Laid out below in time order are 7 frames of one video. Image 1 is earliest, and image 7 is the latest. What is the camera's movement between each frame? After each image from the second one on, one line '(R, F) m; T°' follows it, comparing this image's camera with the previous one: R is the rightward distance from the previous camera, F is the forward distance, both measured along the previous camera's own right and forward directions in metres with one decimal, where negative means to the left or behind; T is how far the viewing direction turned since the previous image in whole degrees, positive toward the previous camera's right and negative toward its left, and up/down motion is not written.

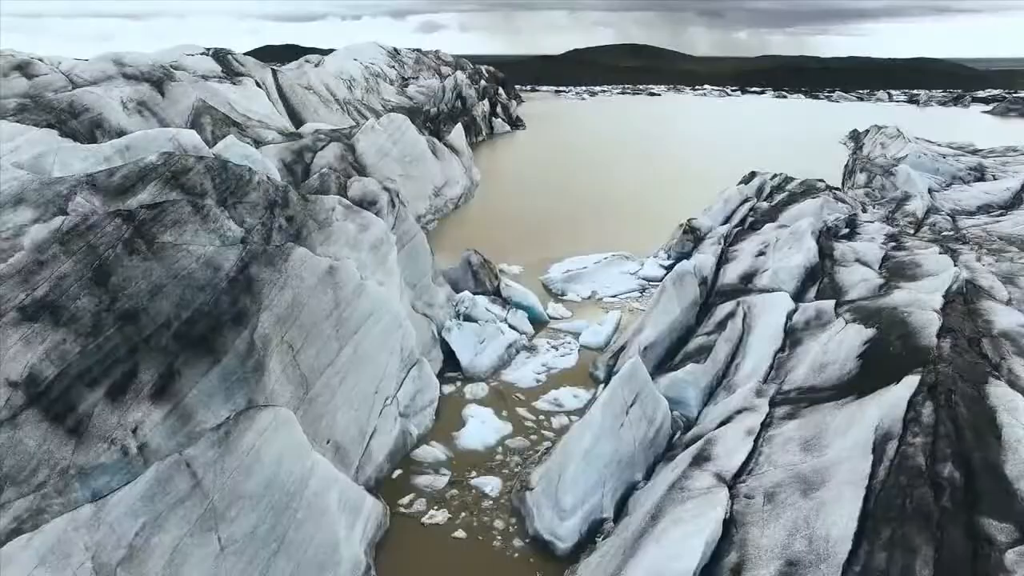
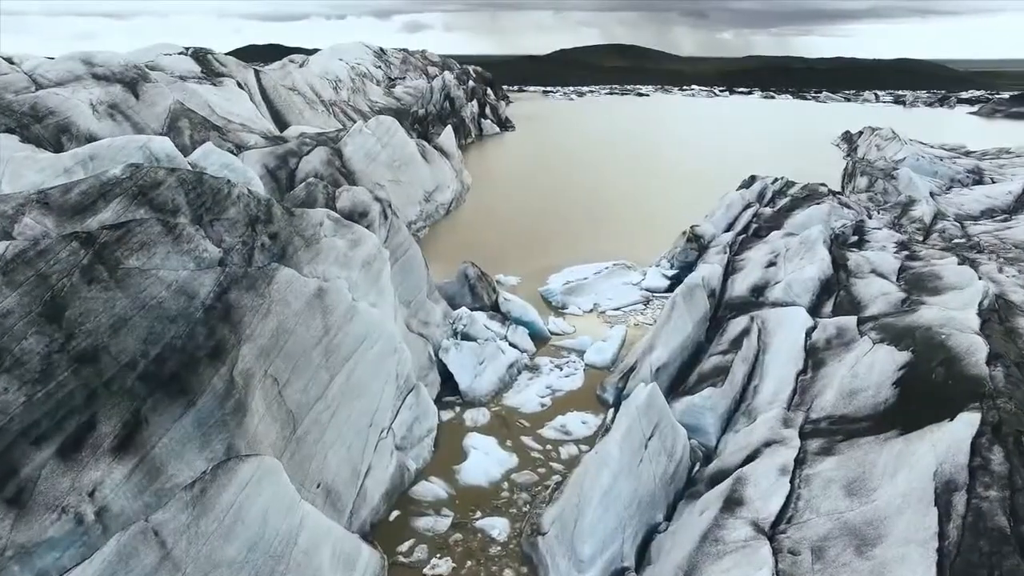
(-0.2, +0.7) m; +1°
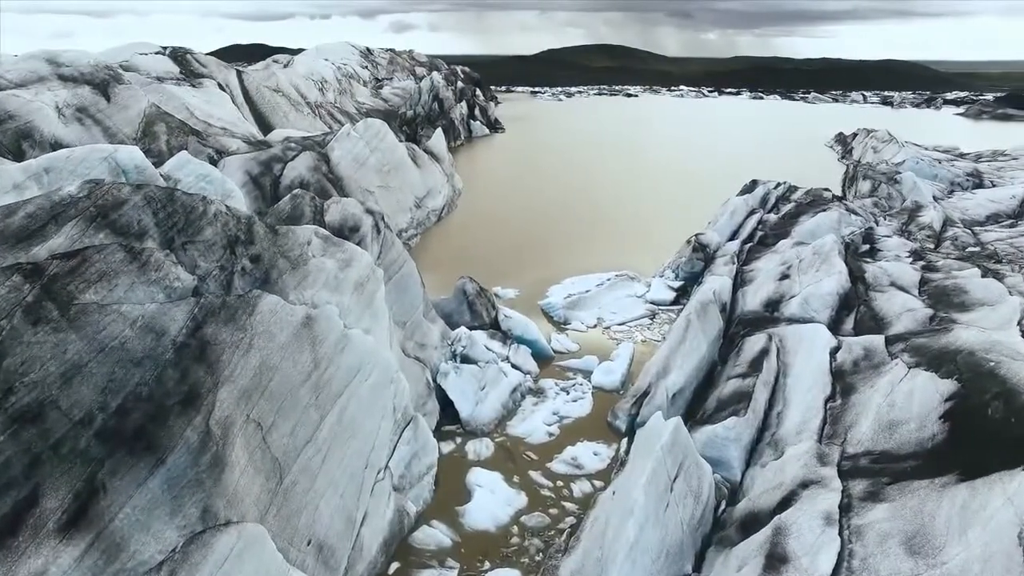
(-0.2, +0.7) m; +1°
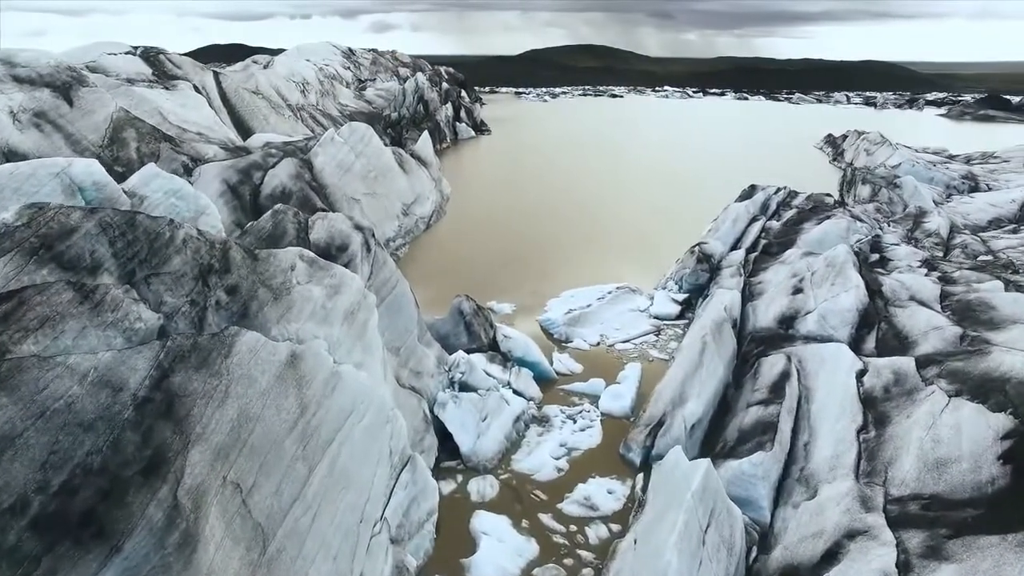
(-0.2, +0.7) m; +1°
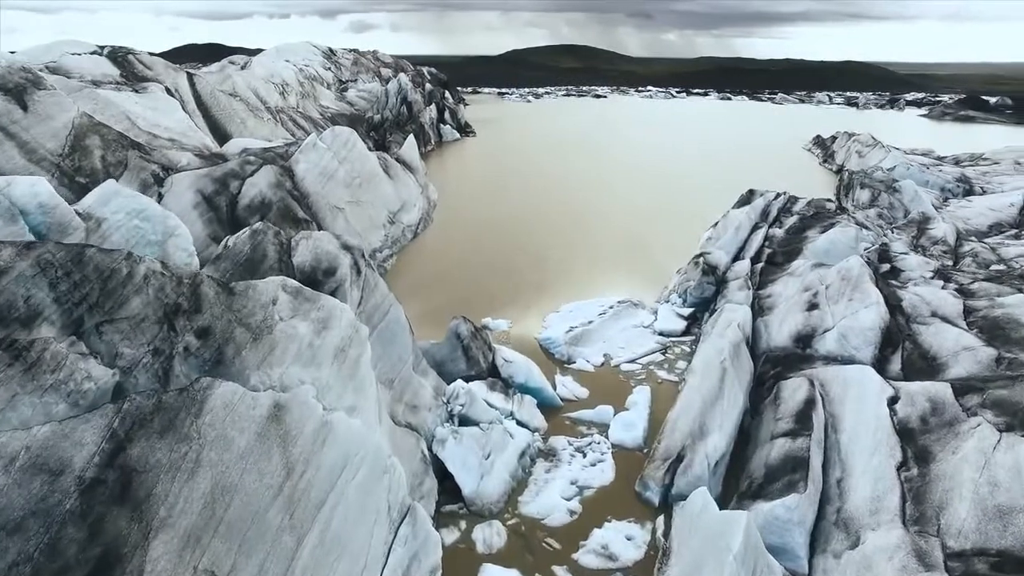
(-0.3, +0.7) m; +2°
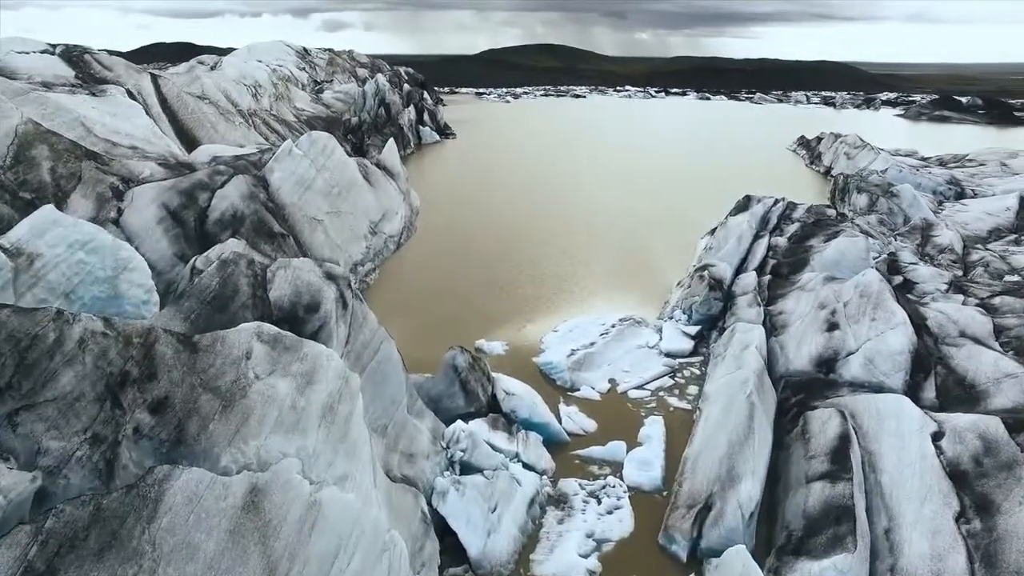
(-0.3, +0.8) m; +2°
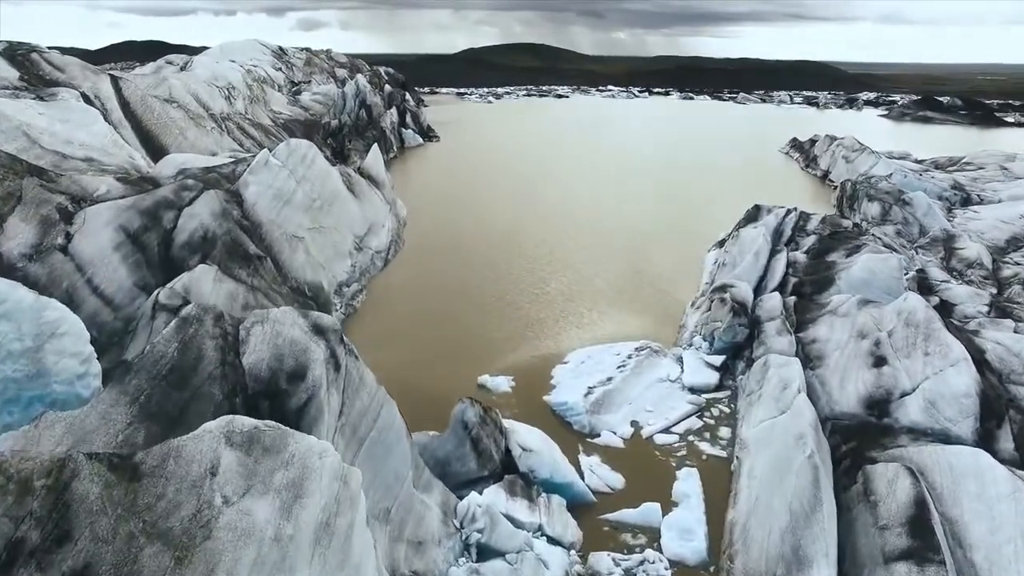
(-0.4, +1.1) m; +2°
